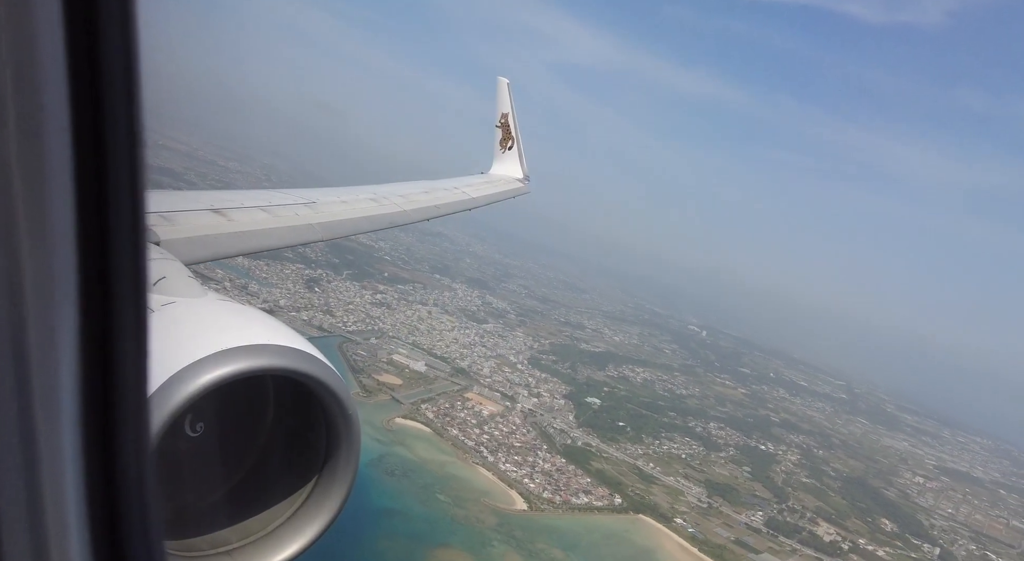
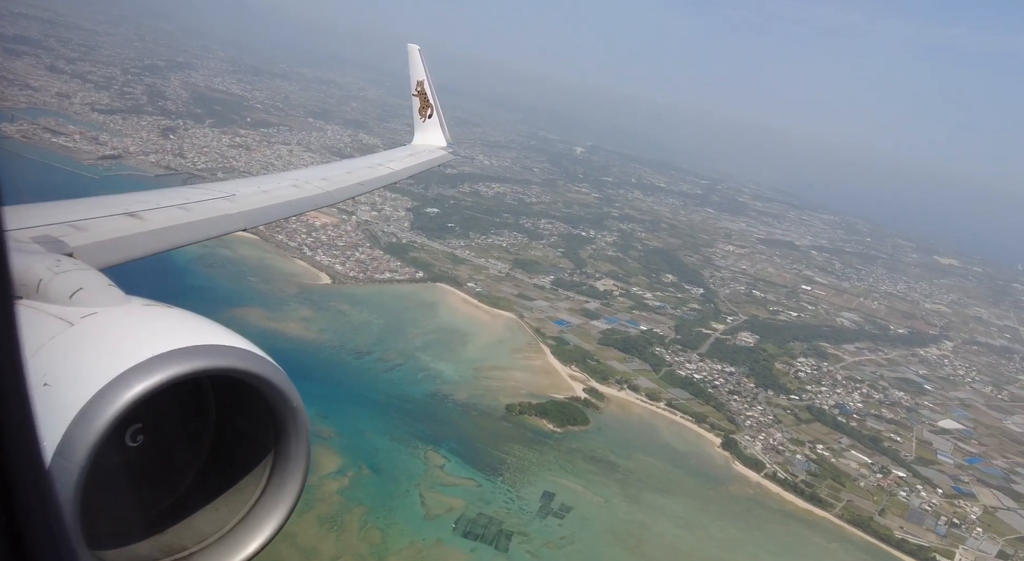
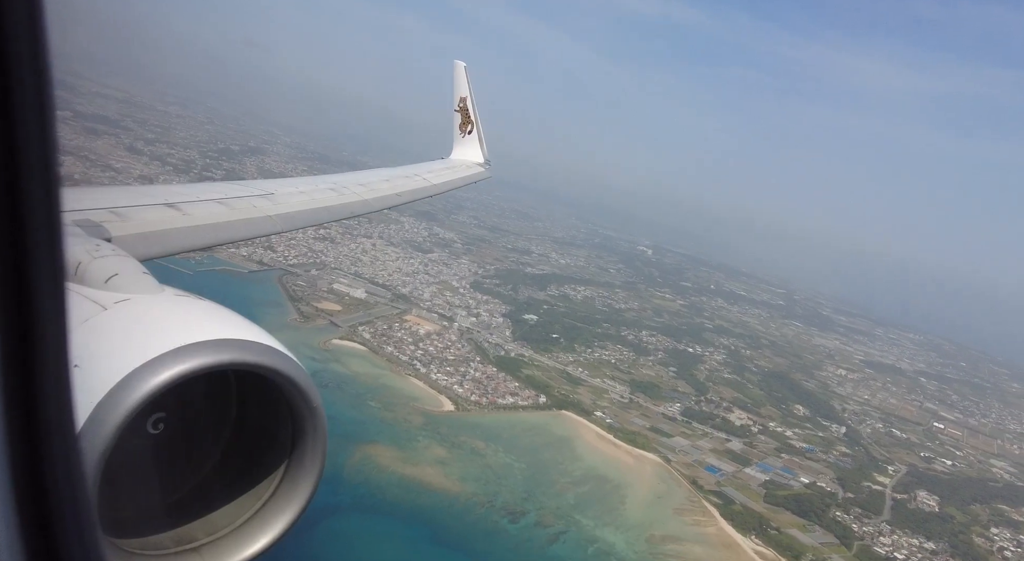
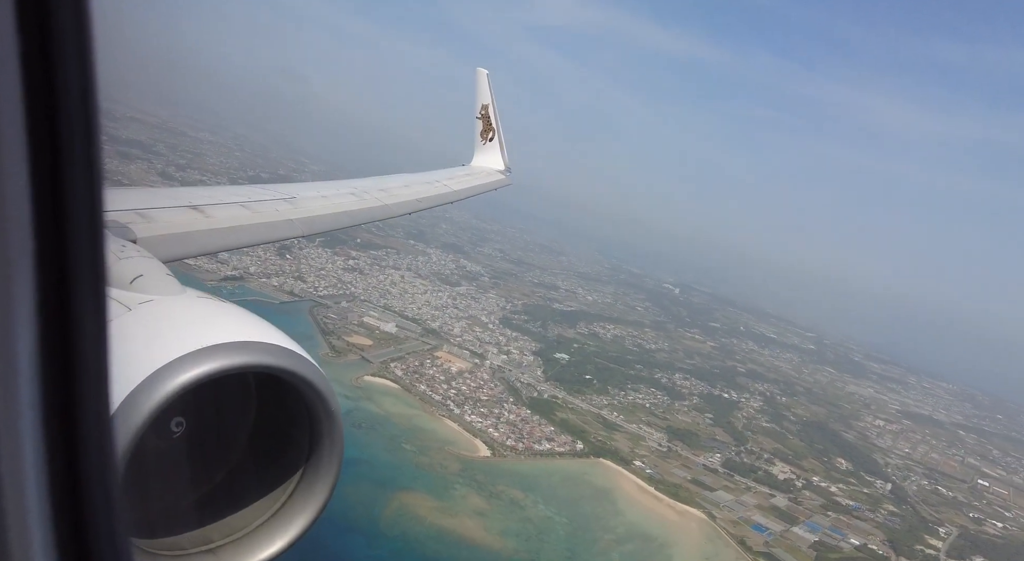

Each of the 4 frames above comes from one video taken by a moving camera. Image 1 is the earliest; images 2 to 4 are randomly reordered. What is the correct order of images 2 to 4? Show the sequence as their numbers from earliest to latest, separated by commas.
4, 3, 2
